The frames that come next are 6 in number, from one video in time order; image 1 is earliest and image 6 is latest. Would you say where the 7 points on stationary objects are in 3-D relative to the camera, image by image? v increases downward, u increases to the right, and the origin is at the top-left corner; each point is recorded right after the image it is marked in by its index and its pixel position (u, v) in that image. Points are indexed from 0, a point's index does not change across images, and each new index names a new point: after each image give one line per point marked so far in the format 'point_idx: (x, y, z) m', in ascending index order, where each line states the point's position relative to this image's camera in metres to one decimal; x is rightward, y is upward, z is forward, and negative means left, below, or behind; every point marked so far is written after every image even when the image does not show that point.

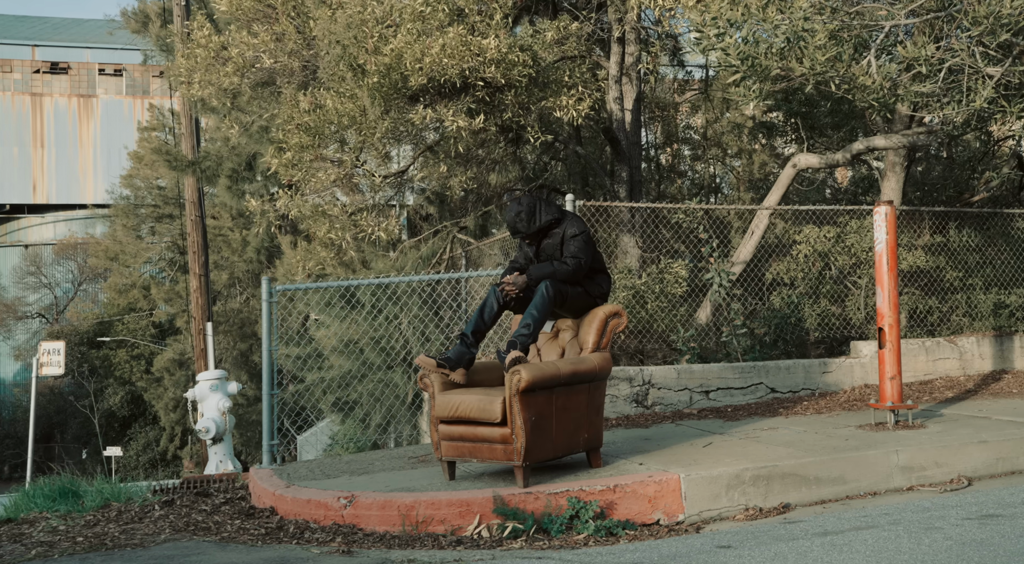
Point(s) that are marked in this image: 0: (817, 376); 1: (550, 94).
0: (+3.1, -0.9, +10.7) m
1: (+0.3, +1.9, +10.8) m
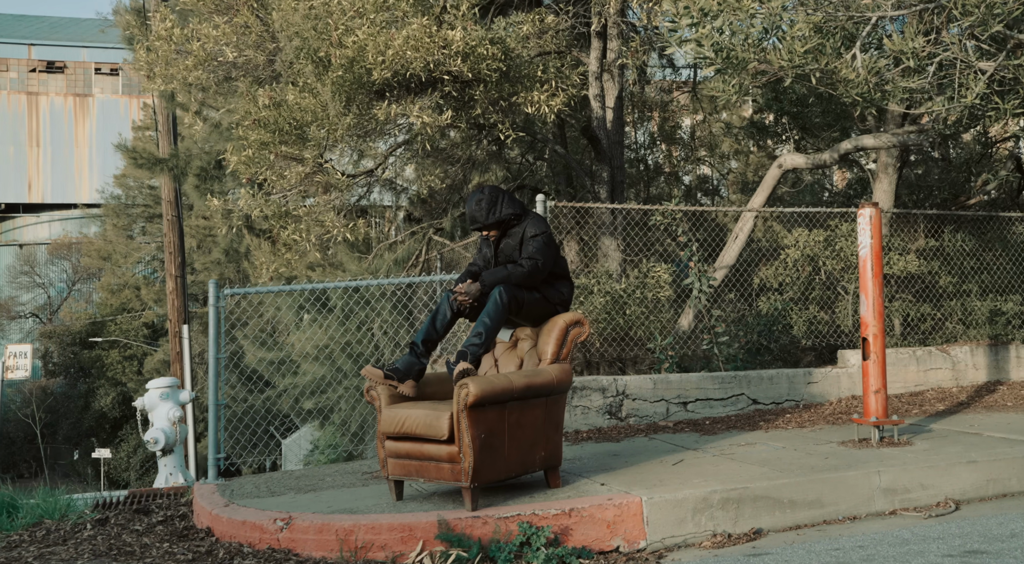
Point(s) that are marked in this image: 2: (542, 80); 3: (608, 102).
0: (+2.8, -1.0, +10.2) m
1: (+0.1, +1.9, +10.3) m
2: (+0.3, +2.0, +10.5) m
3: (+1.1, +2.1, +12.6) m
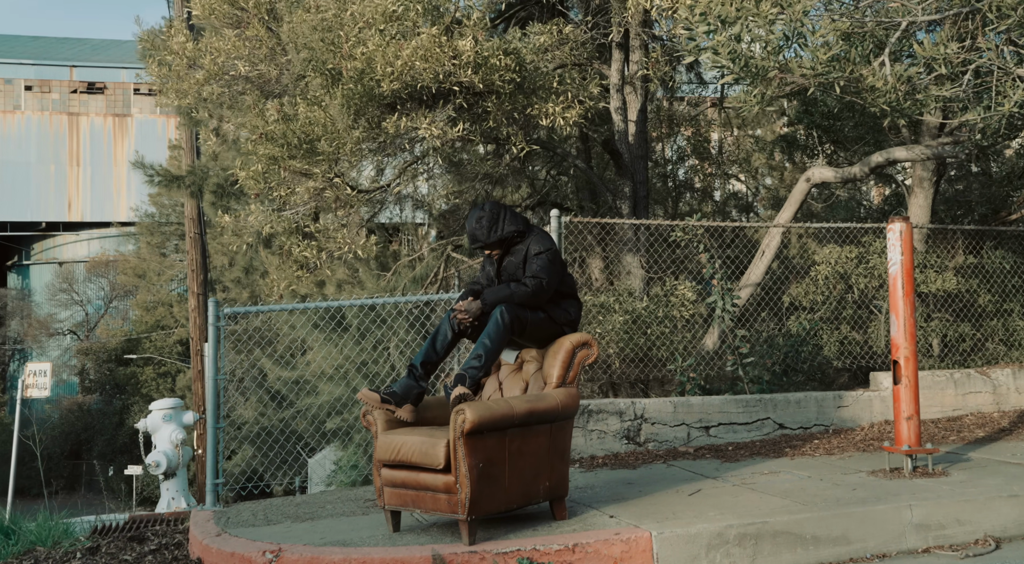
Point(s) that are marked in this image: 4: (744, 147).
0: (+2.9, -1.2, +9.7) m
1: (+0.2, +1.7, +10.0) m
2: (+0.4, +1.8, +10.2) m
3: (+1.4, +1.9, +12.2) m
4: (+3.5, +2.0, +16.1) m
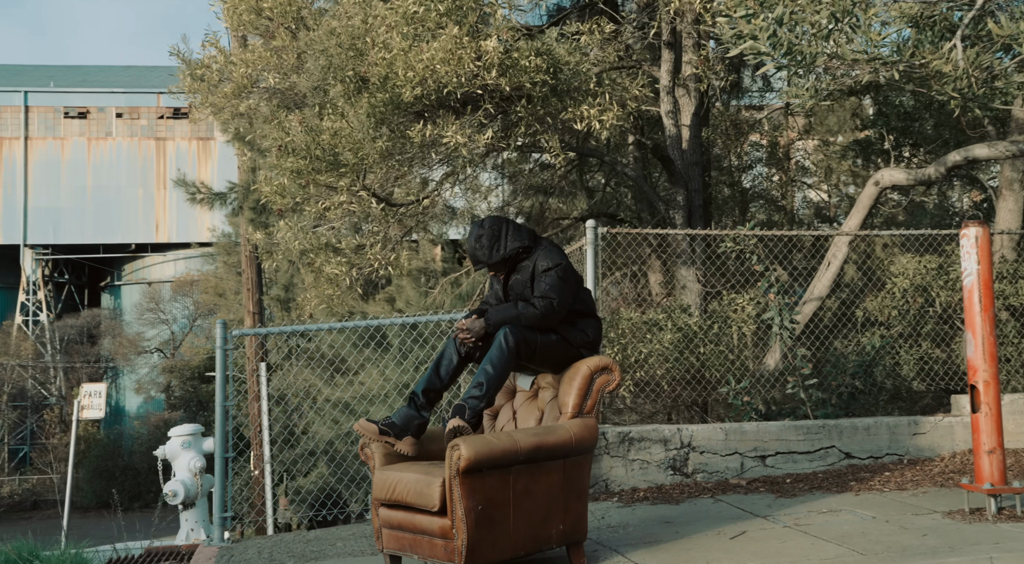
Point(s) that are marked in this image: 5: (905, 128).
0: (+3.2, -1.3, +8.7) m
1: (+0.5, +1.5, +9.3) m
2: (+0.7, +1.7, +9.5) m
3: (+1.8, +1.7, +11.4) m
4: (+4.2, +1.8, +15.1) m
5: (+4.7, +1.8, +12.8) m
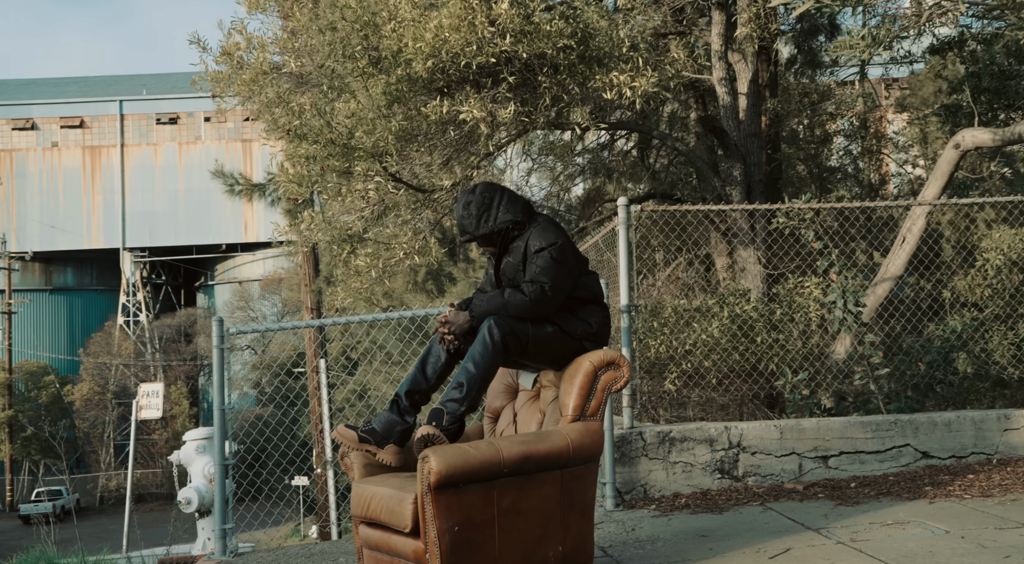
0: (+3.4, -1.1, +7.7) m
1: (+0.8, +1.7, +8.4) m
2: (+1.0, +1.8, +8.6) m
3: (+2.2, +1.9, +10.4) m
4: (+5.0, +2.1, +13.9) m
5: (+5.2, +2.1, +11.6) m
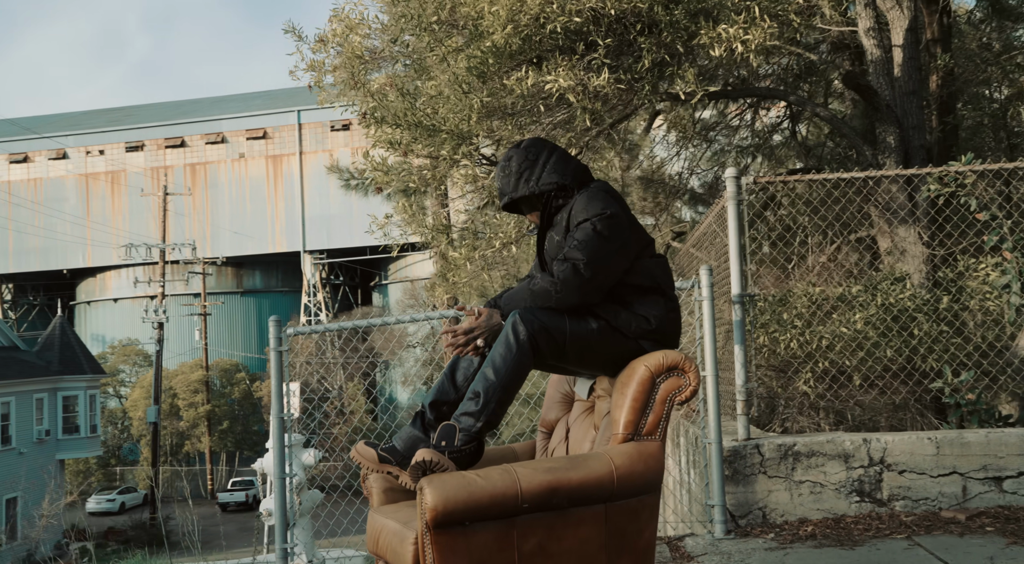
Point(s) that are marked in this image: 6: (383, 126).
0: (+4.0, -1.0, +6.1) m
1: (+1.4, +1.8, +7.3) m
2: (+1.7, +1.9, +7.4) m
3: (+3.2, +2.0, +9.0) m
4: (+6.5, +2.3, +12.0) m
5: (+6.4, +2.3, +9.7) m
6: (-0.9, +1.3, +8.2) m
